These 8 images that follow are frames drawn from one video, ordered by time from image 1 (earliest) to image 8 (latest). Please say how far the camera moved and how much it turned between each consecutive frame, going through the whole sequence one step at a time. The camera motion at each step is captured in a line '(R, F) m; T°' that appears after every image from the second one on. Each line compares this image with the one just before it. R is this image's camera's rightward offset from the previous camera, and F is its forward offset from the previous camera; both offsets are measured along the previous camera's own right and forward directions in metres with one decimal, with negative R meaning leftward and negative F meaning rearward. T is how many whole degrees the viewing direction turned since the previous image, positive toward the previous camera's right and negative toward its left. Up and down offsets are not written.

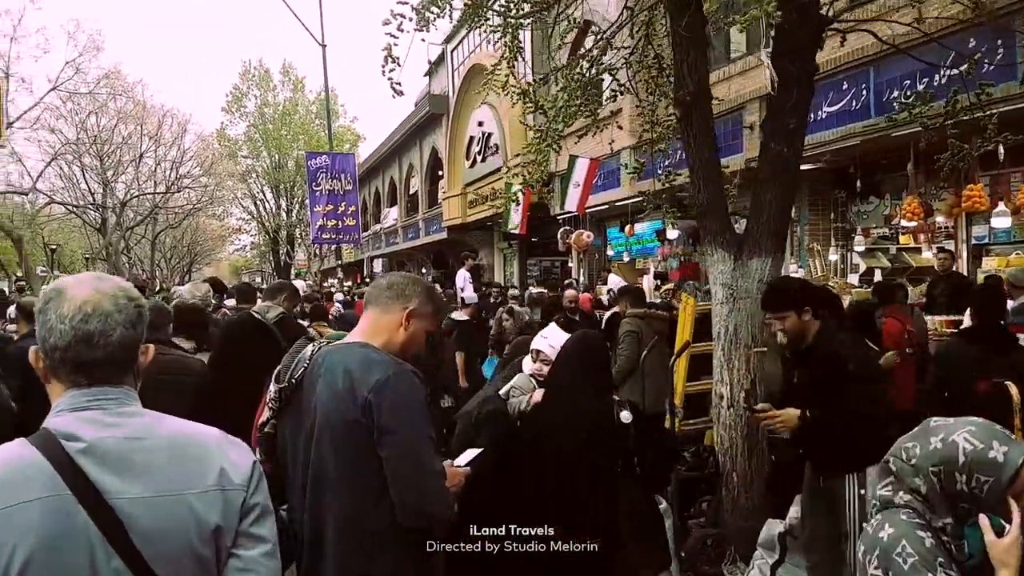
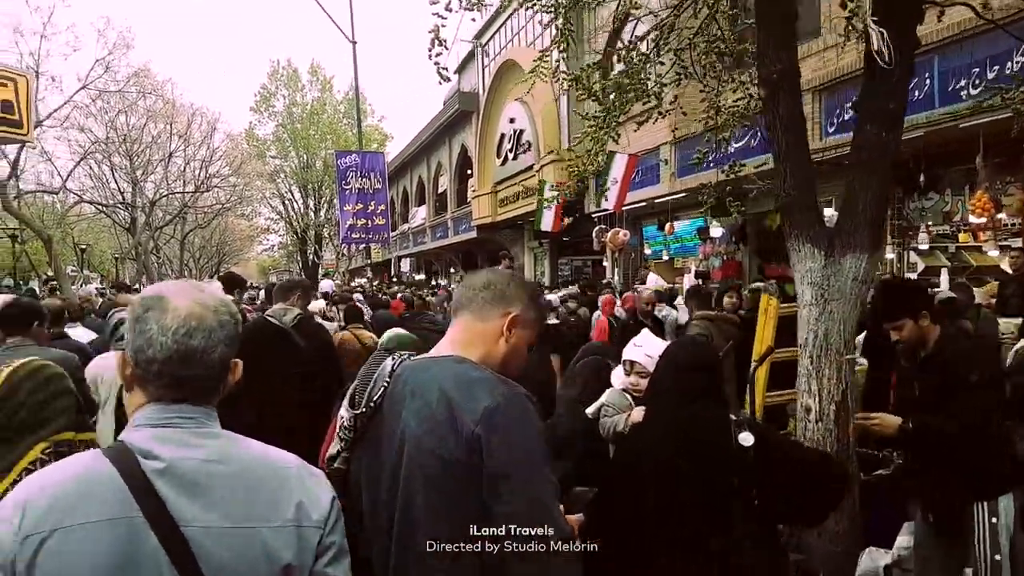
(-0.2, +0.3) m; -2°
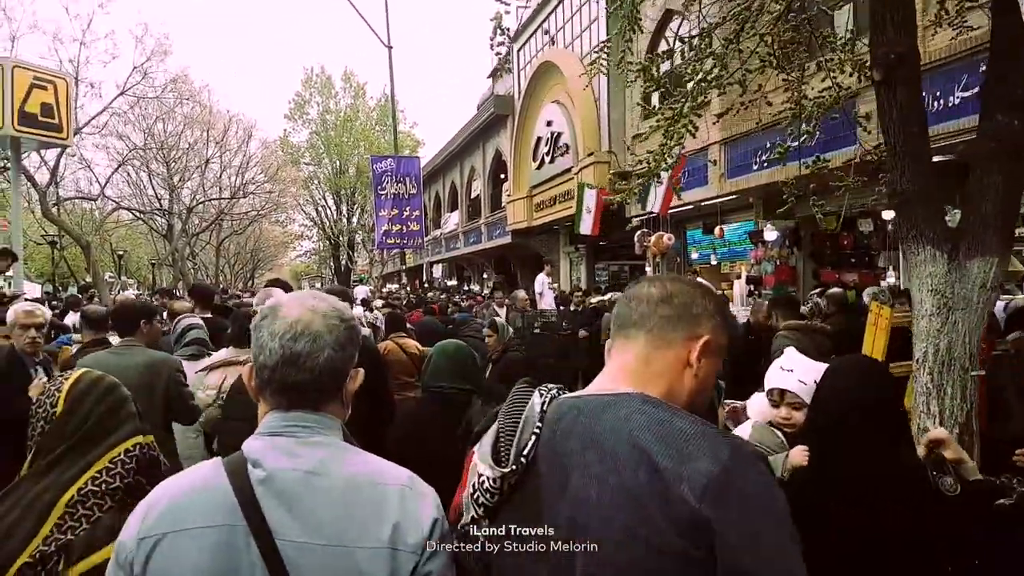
(-0.2, +0.3) m; -2°
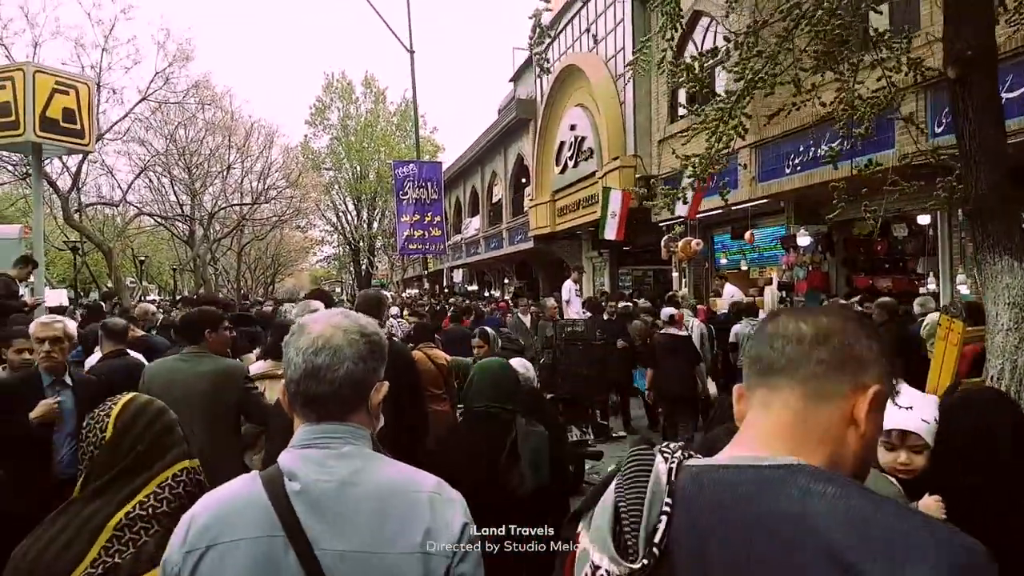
(-0.1, +0.2) m; -1°
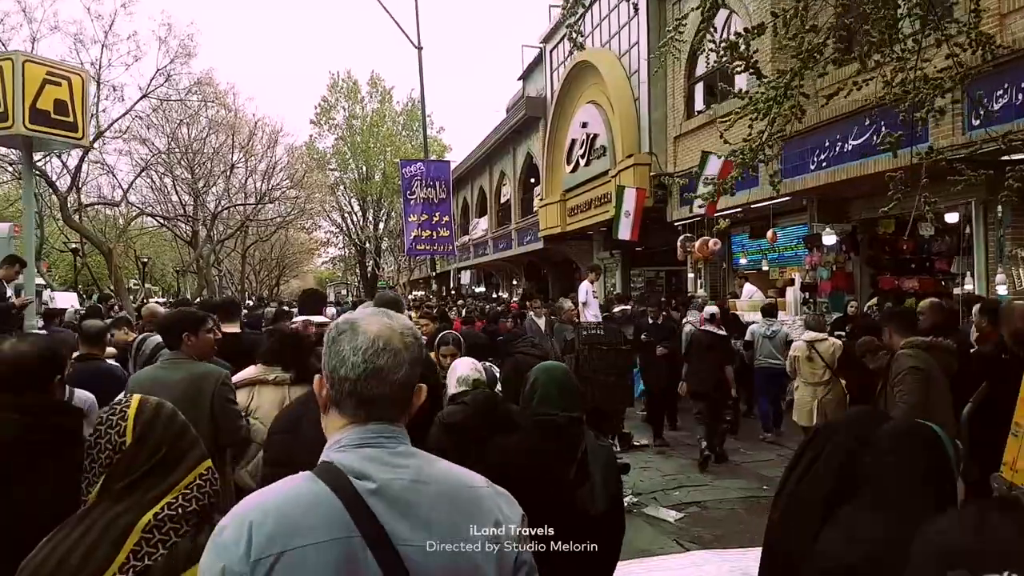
(-0.1, +0.4) m; 0°
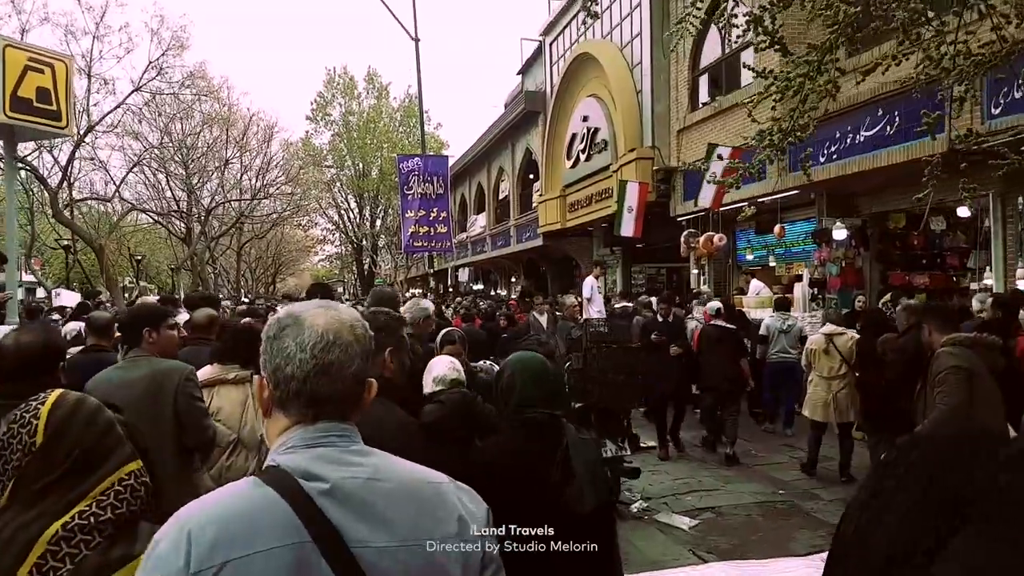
(0.0, +0.3) m; 0°
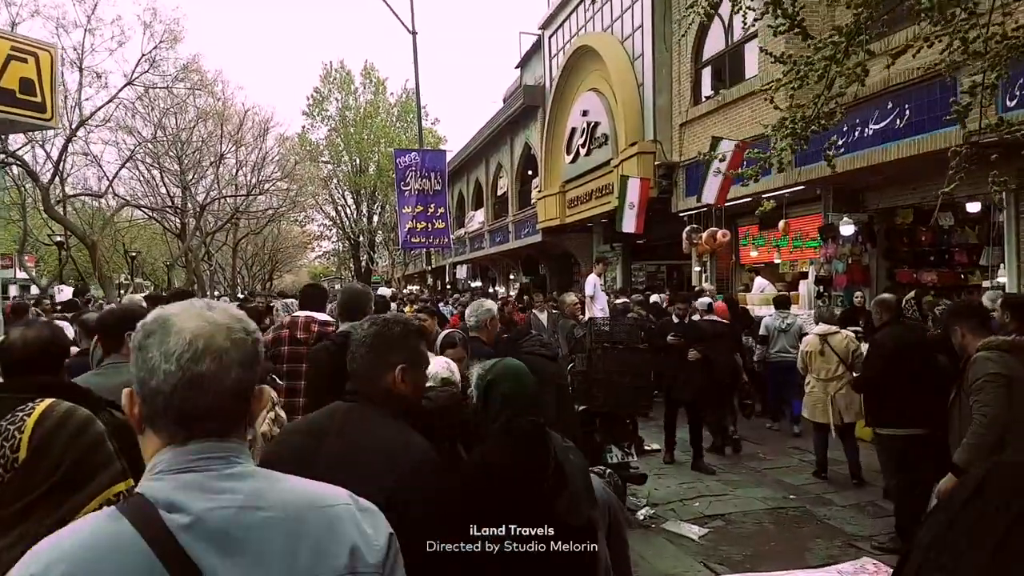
(0.0, +0.2) m; 0°
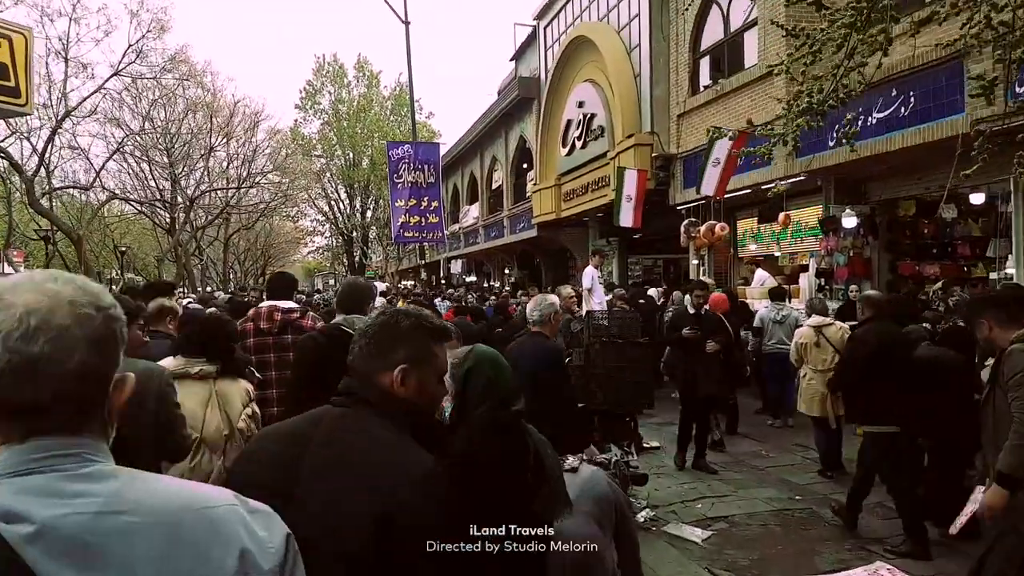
(0.0, +0.2) m; 0°
